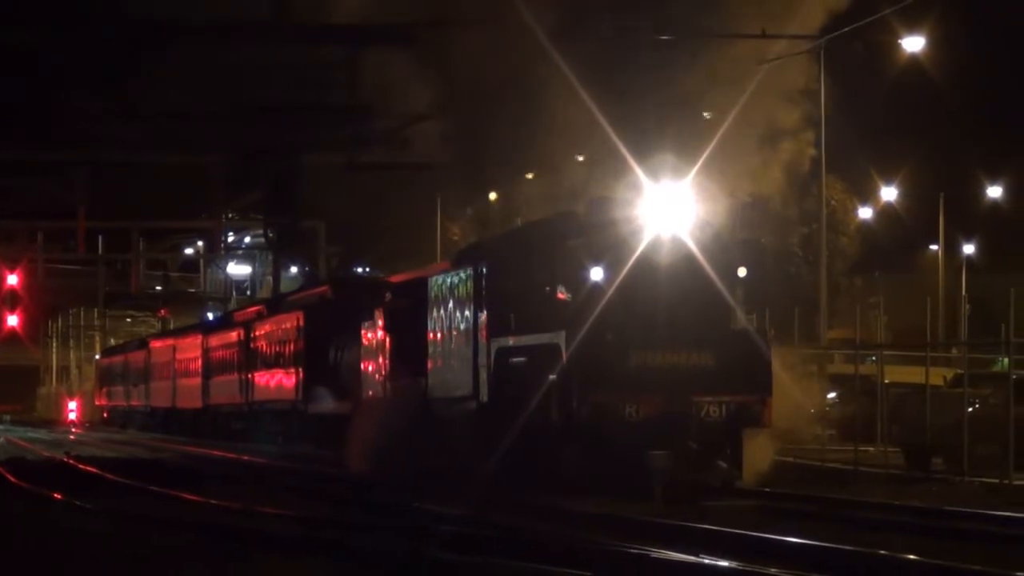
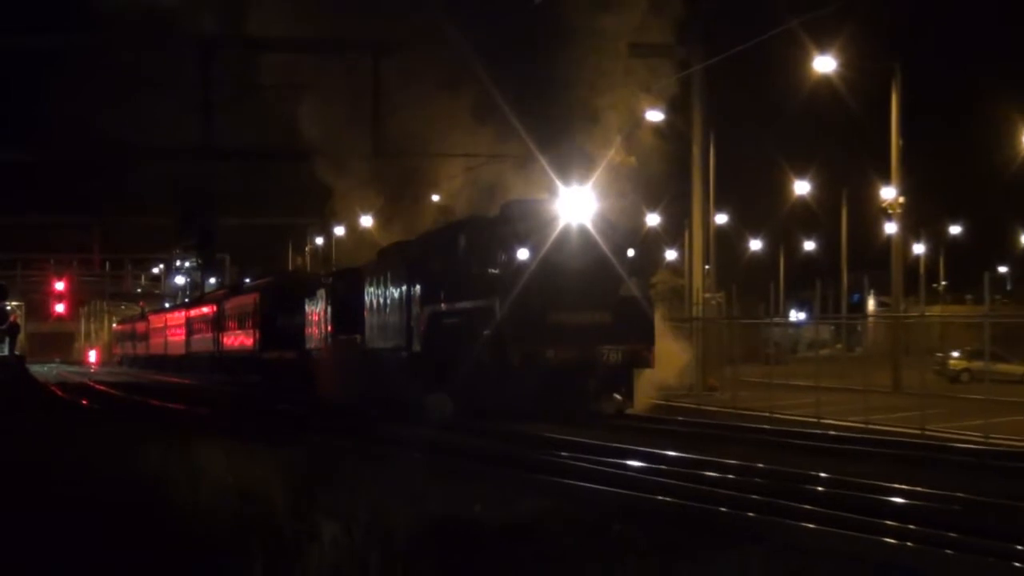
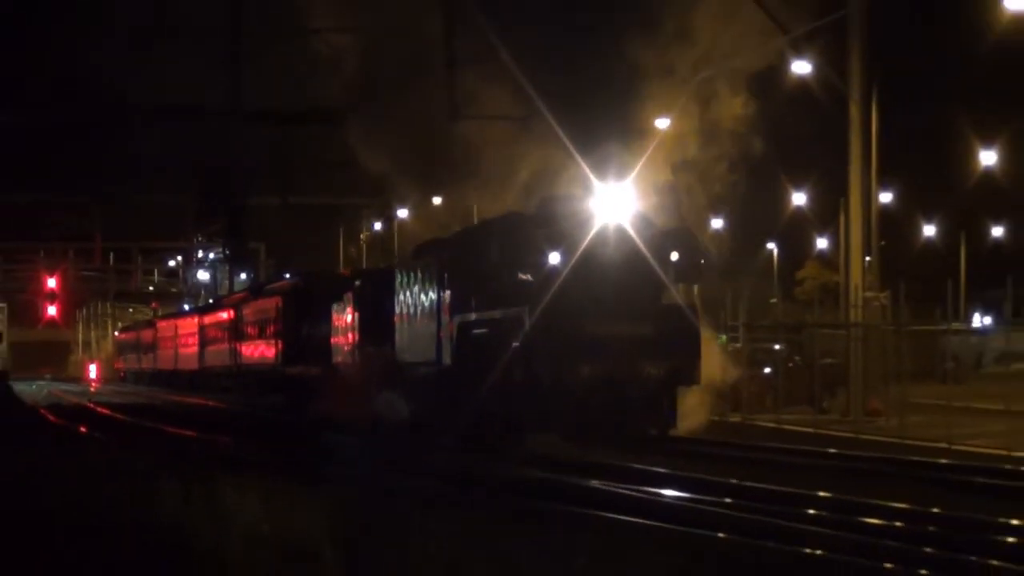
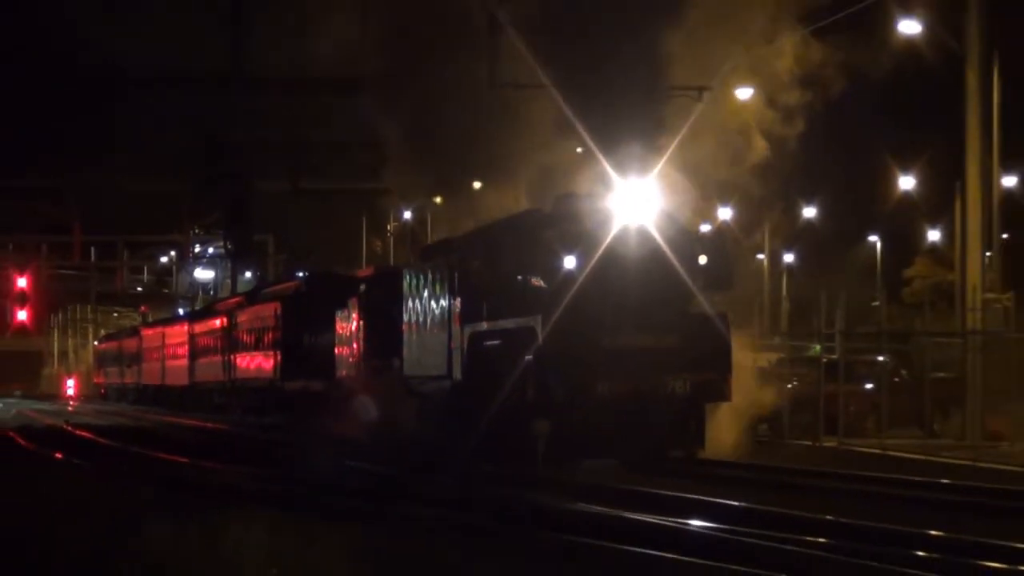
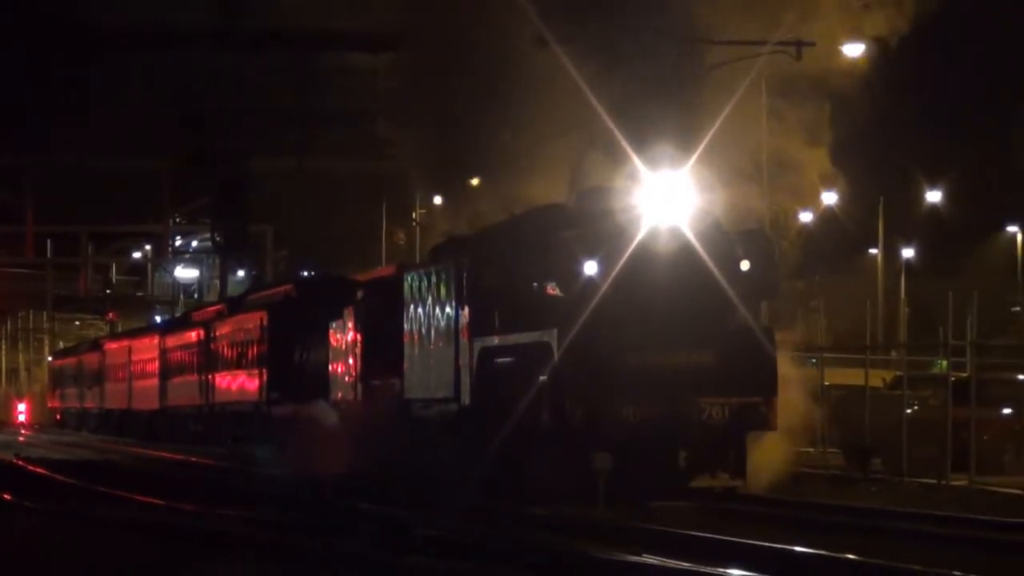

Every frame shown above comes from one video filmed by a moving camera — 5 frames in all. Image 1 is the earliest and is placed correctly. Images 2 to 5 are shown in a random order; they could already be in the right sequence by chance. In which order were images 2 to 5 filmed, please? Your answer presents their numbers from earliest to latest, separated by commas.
5, 4, 3, 2
